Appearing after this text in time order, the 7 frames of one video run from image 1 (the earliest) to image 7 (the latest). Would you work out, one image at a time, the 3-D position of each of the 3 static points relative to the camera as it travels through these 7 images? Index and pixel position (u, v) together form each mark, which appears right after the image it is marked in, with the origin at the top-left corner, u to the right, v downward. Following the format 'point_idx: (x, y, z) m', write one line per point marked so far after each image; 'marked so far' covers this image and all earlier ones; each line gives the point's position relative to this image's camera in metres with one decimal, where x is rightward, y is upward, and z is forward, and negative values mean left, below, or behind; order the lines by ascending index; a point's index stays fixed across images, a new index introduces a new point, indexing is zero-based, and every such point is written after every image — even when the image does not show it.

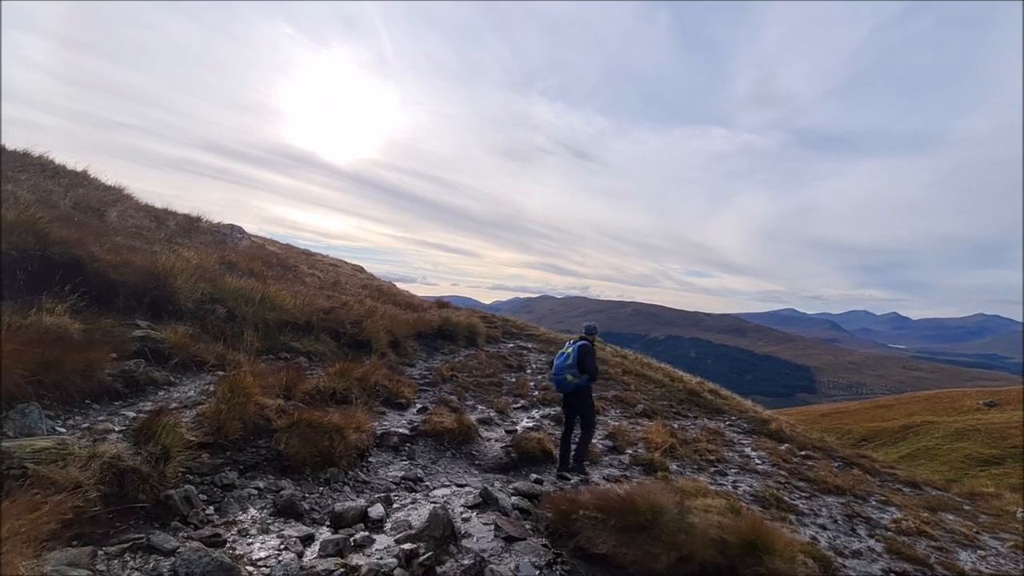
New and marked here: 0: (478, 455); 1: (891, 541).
0: (-0.9, -4.2, +12.2) m
1: (+11.2, -7.5, +14.4) m
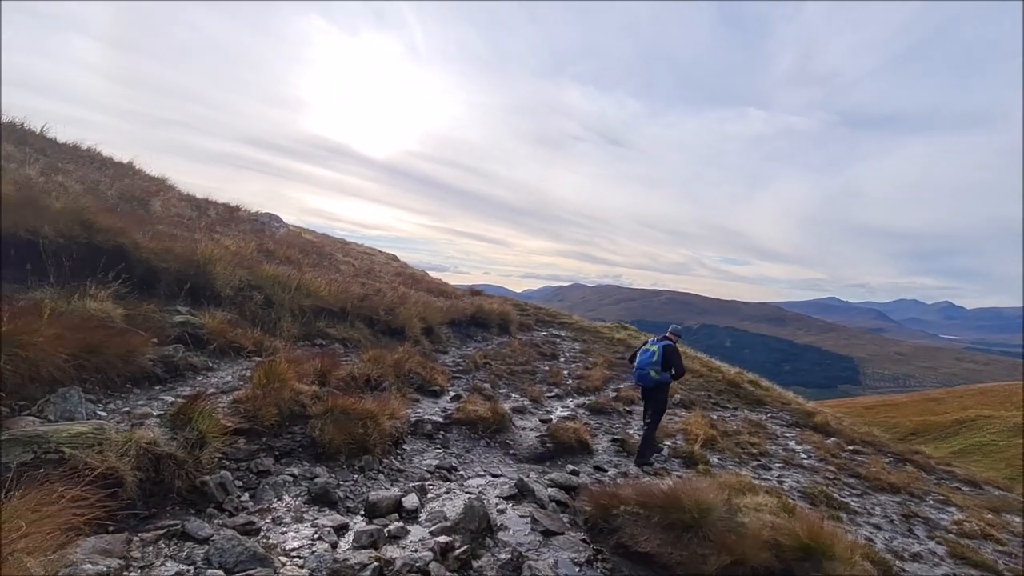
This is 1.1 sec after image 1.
0: (0.0, -3.8, +12.0) m
1: (+12.2, -7.1, +13.5) m
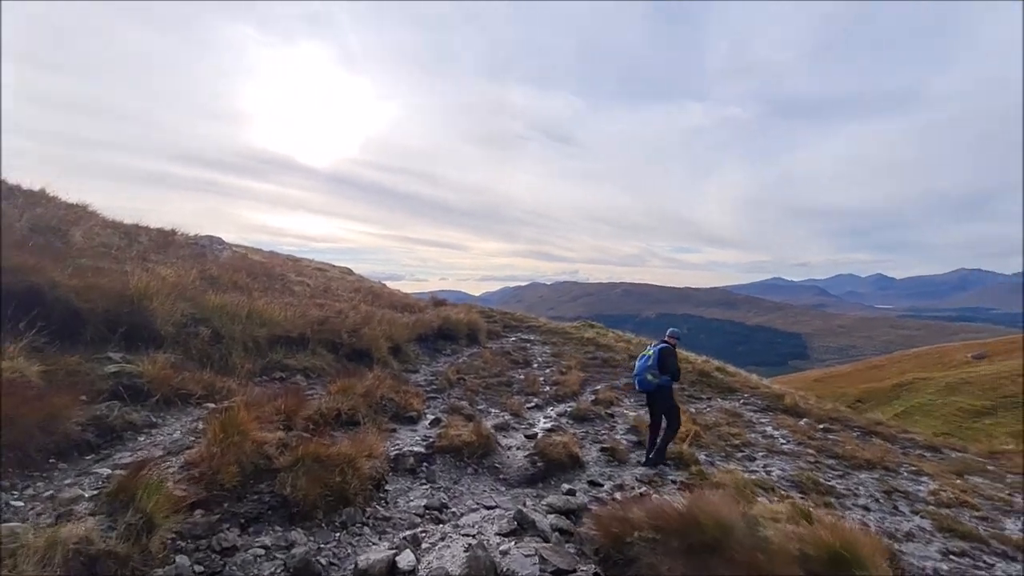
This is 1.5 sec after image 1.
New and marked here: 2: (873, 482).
0: (-0.3, -4.1, +11.2) m
1: (+12.0, -6.5, +13.8) m
2: (+12.0, -6.5, +16.3) m
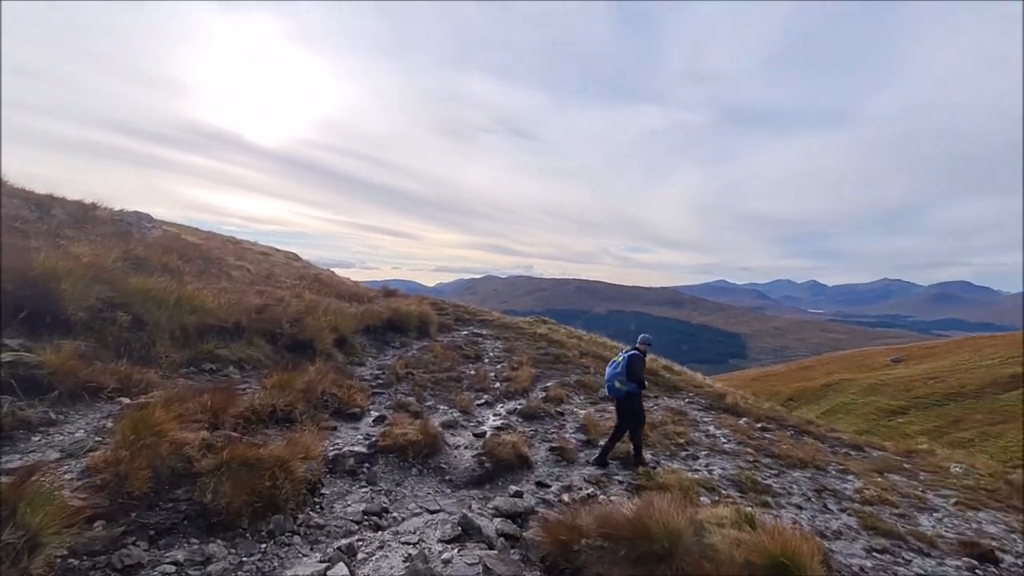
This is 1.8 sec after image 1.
0: (-1.4, -4.0, +10.8) m
1: (+10.4, -6.8, +14.5) m
2: (+10.2, -6.7, +17.1) m
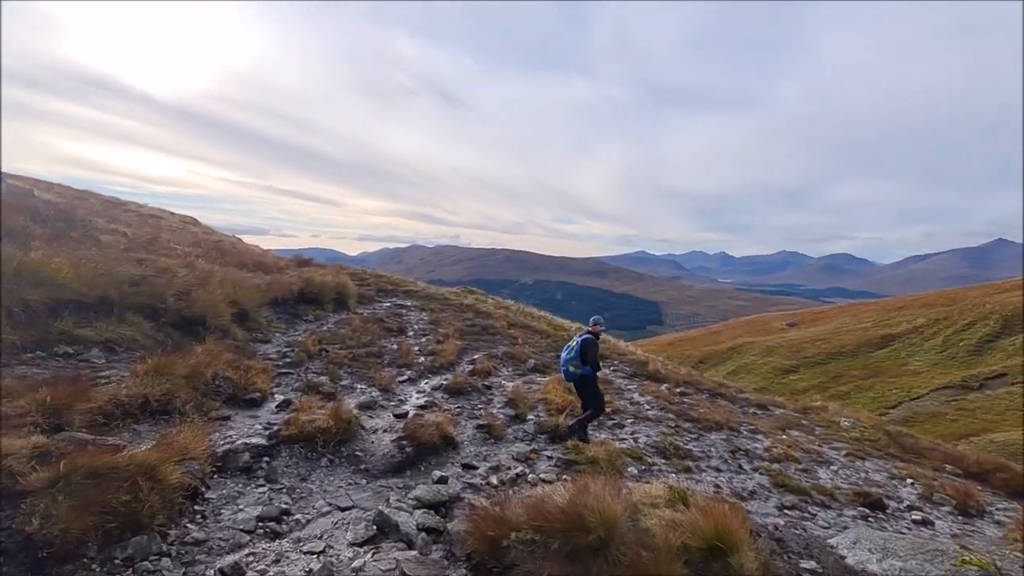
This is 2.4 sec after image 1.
0: (-3.0, -3.4, +9.7) m
1: (+8.2, -5.8, +15.3) m
2: (+7.6, -5.6, +17.8) m
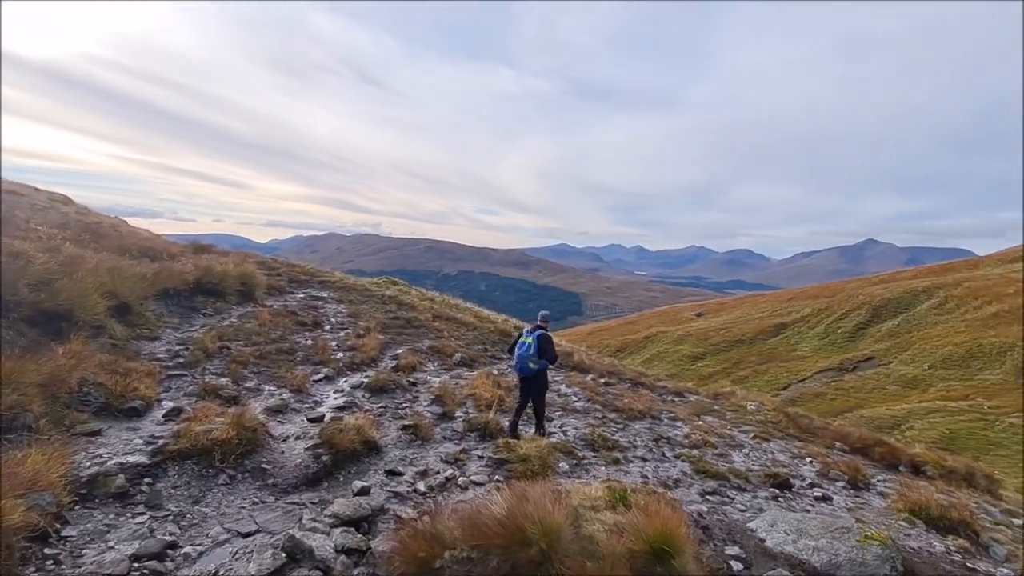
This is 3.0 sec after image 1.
0: (-4.2, -3.2, +8.6) m
1: (+5.9, -5.6, +15.9) m
2: (+4.9, -5.3, +18.2) m
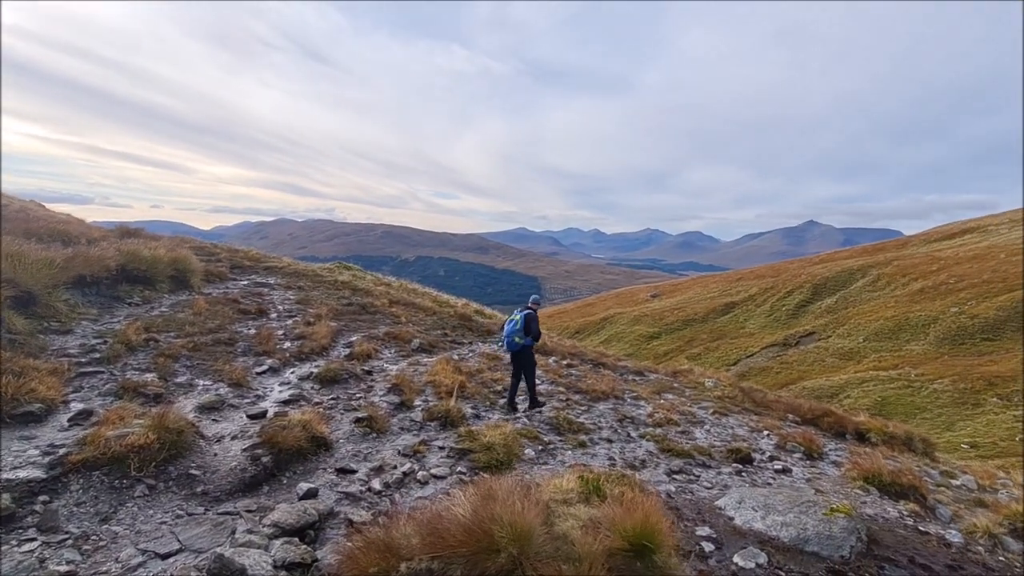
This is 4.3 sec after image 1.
0: (-4.8, -2.9, +7.5) m
1: (+4.7, -4.9, +15.7) m
2: (+3.6, -4.6, +18.0) m
